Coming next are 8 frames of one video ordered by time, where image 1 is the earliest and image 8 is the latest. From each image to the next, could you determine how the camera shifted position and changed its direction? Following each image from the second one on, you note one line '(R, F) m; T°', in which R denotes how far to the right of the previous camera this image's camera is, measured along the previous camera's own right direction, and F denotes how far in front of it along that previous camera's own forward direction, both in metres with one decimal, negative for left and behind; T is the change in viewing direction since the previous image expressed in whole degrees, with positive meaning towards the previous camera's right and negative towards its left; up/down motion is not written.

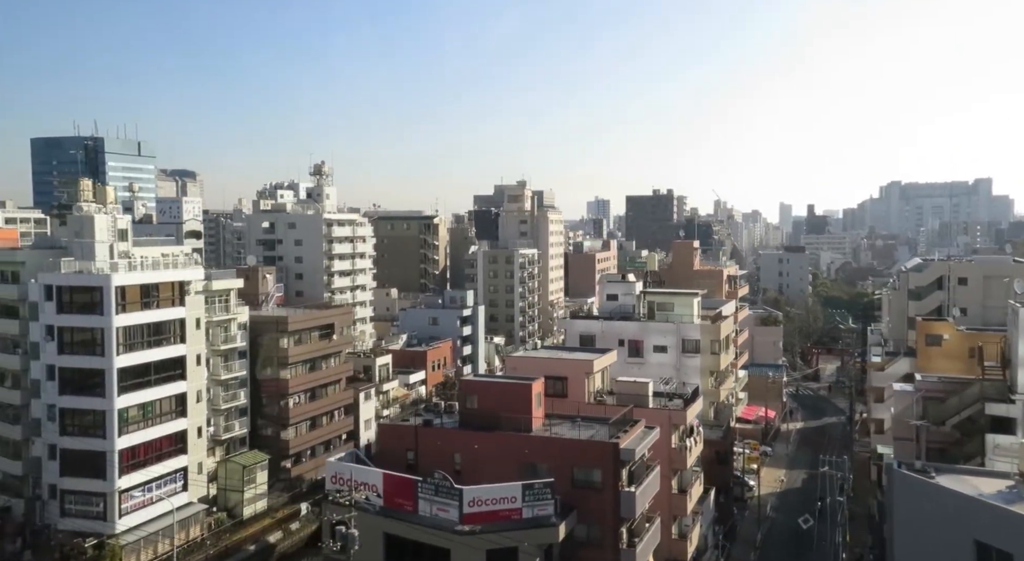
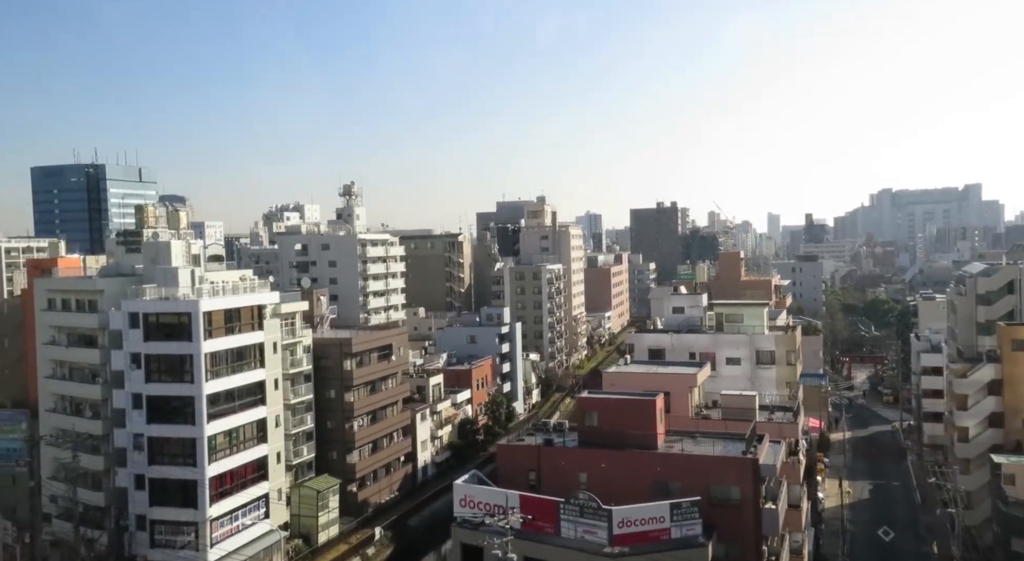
(-1.9, +0.2) m; -1°
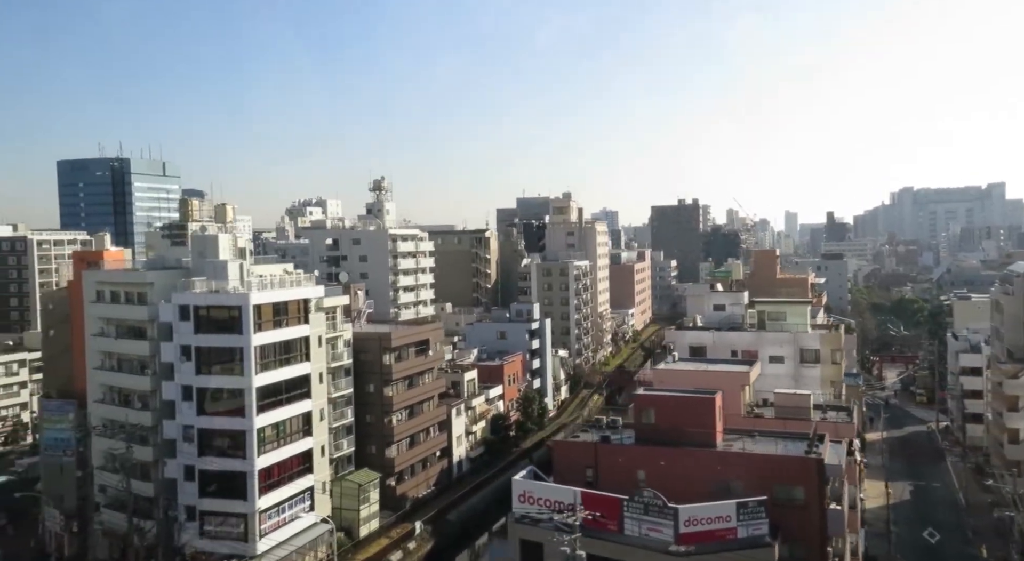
(-0.6, +0.1) m; -1°
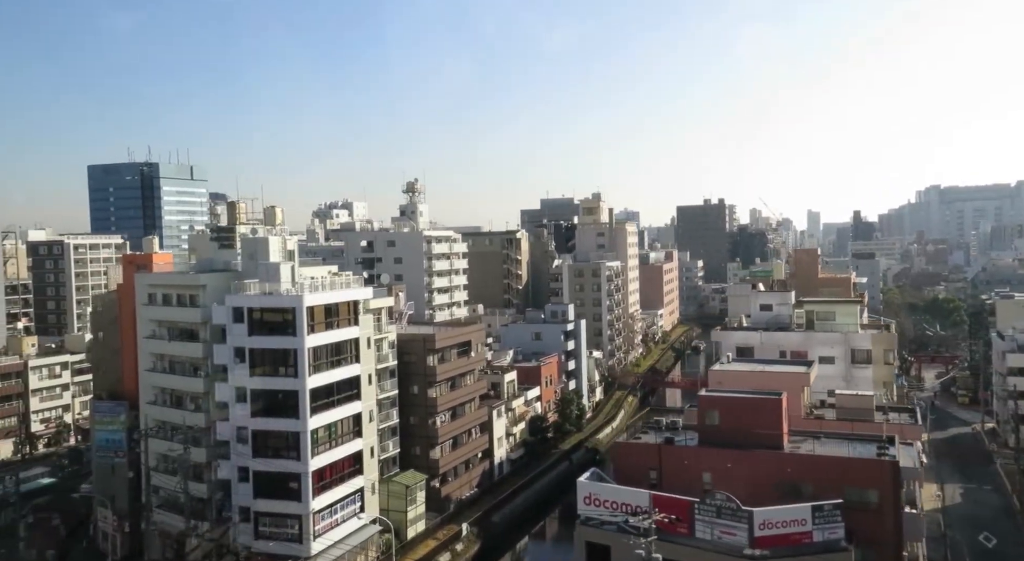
(-0.6, +0.1) m; -2°
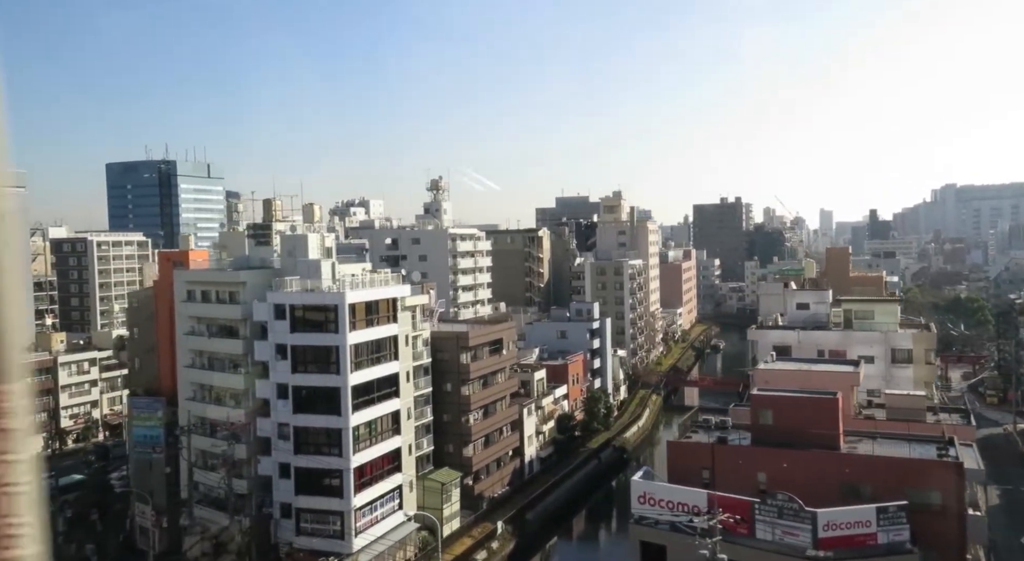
(-0.6, +0.1) m; -1°
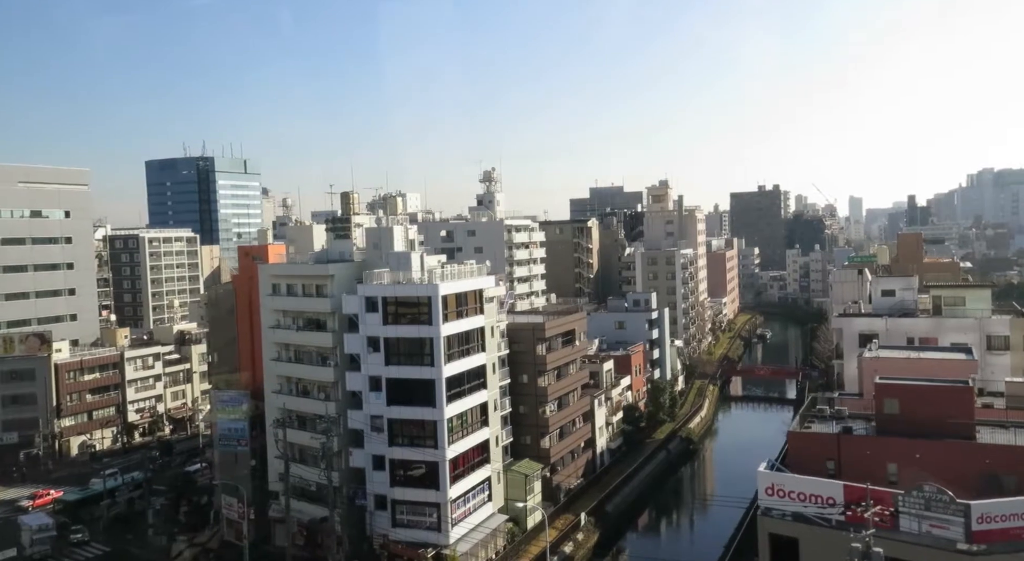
(-1.3, +0.2) m; -3°
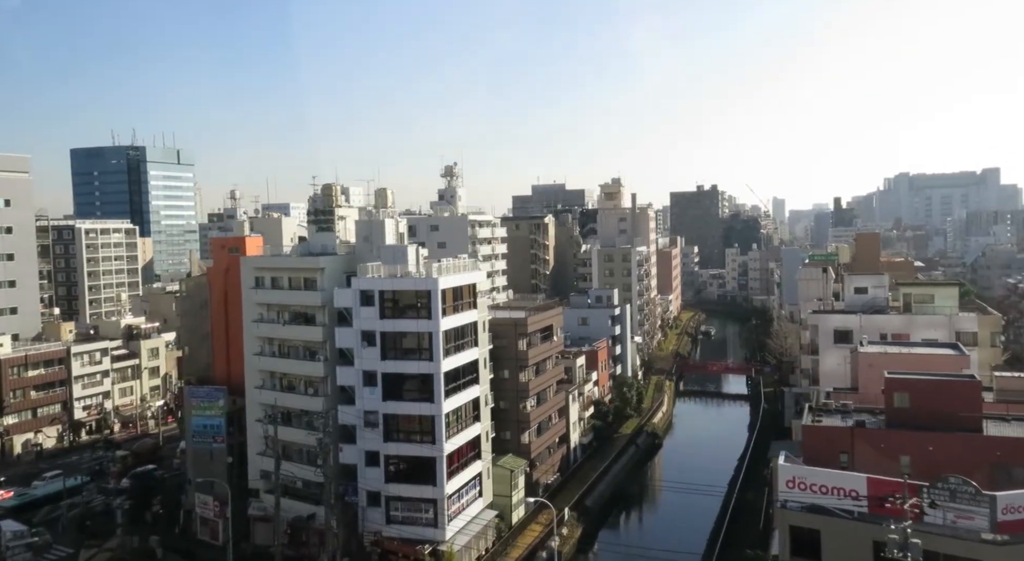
(-1.3, +0.2) m; +4°
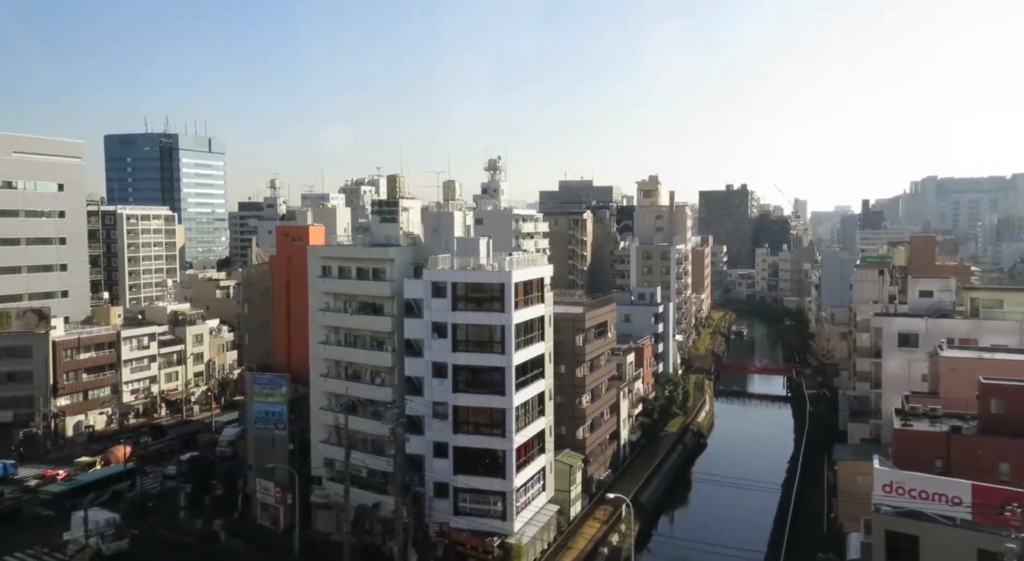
(-1.1, 0.0) m; -2°
